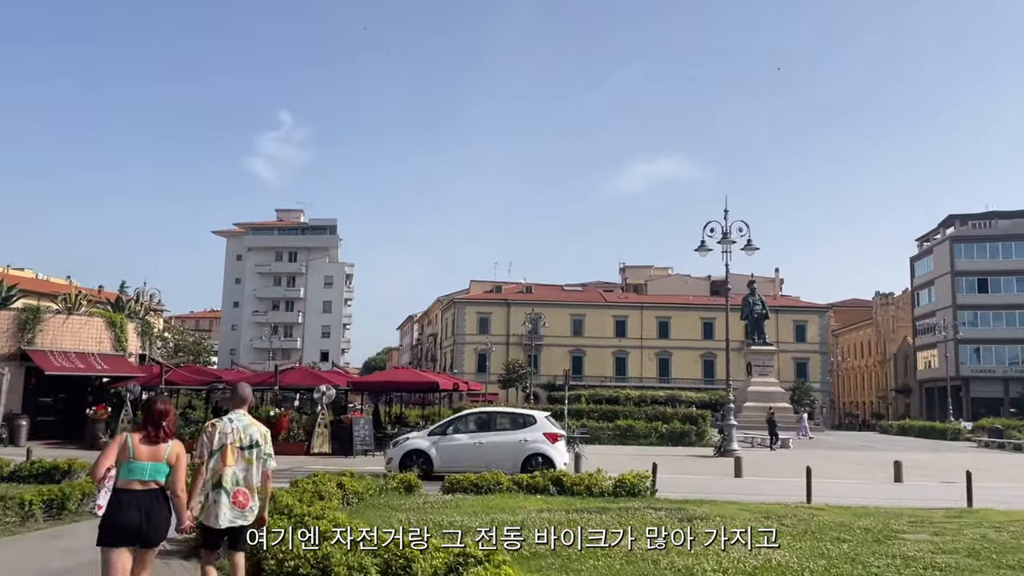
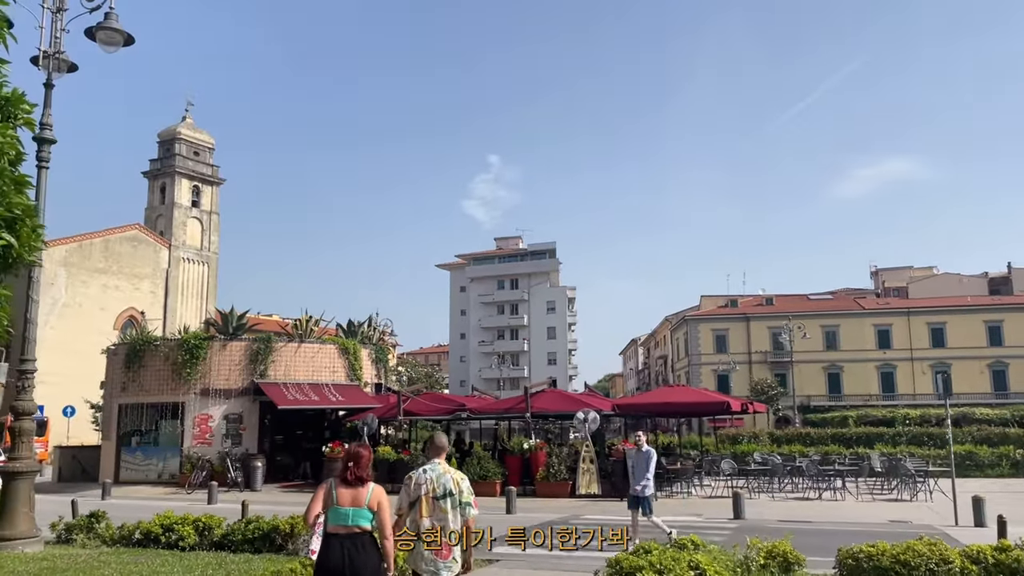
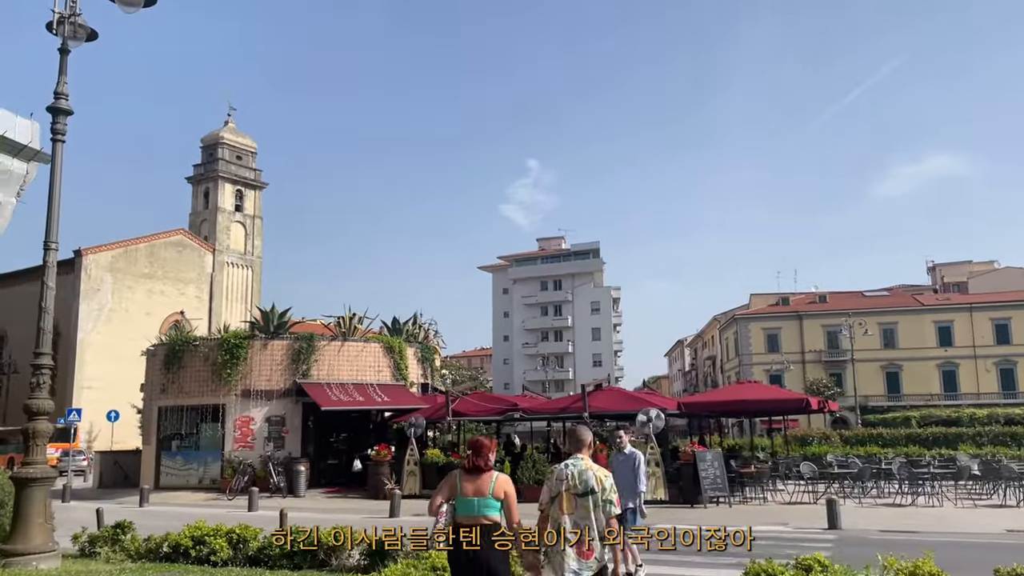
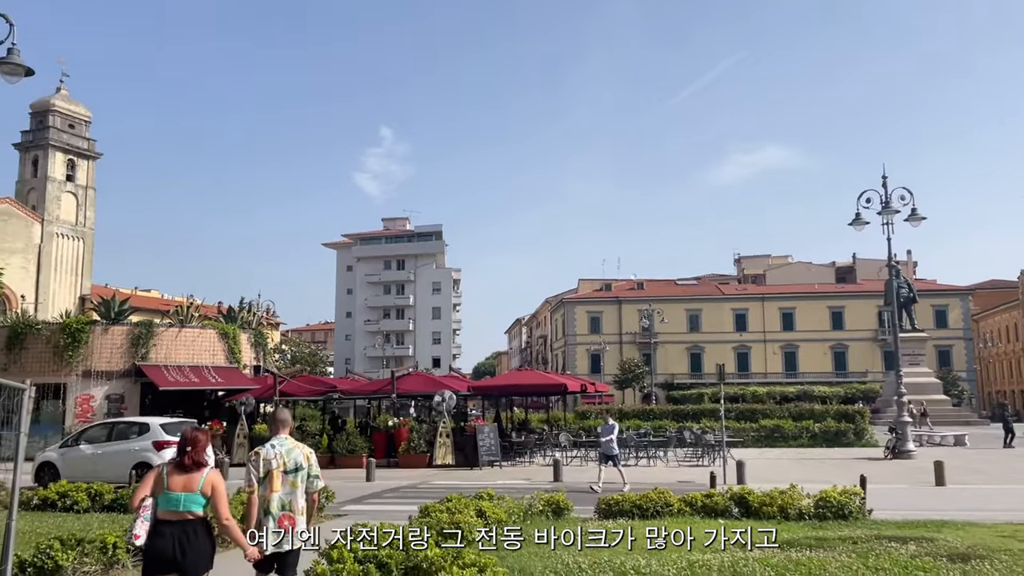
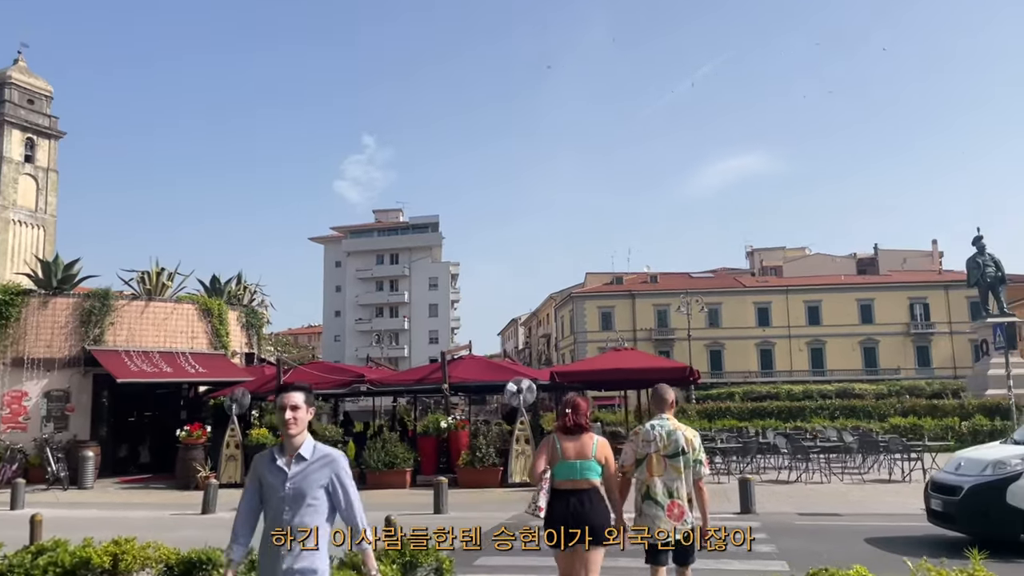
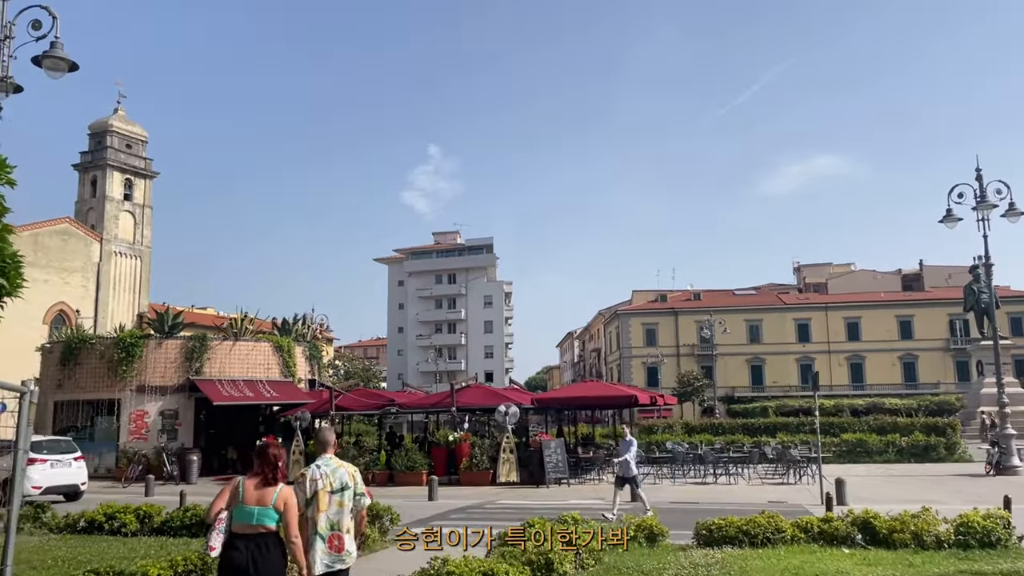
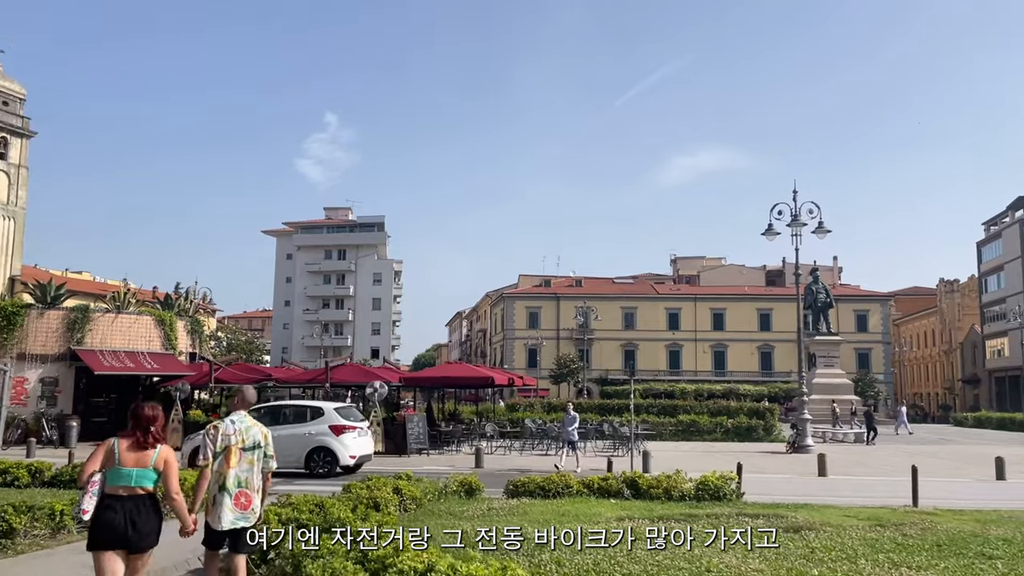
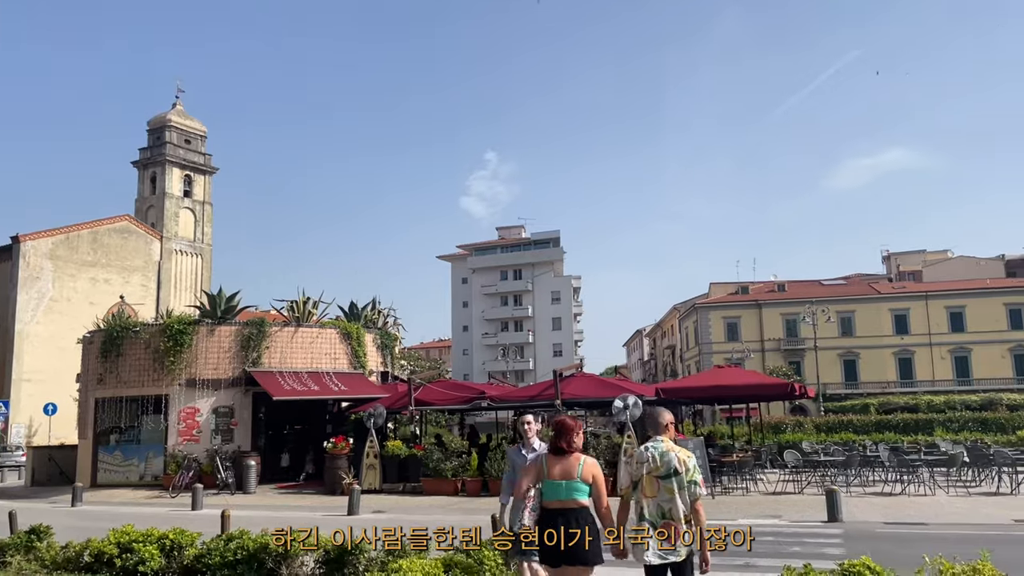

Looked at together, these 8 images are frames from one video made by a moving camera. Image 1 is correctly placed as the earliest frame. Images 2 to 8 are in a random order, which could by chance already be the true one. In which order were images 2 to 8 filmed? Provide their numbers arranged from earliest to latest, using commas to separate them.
7, 4, 6, 2, 3, 8, 5
